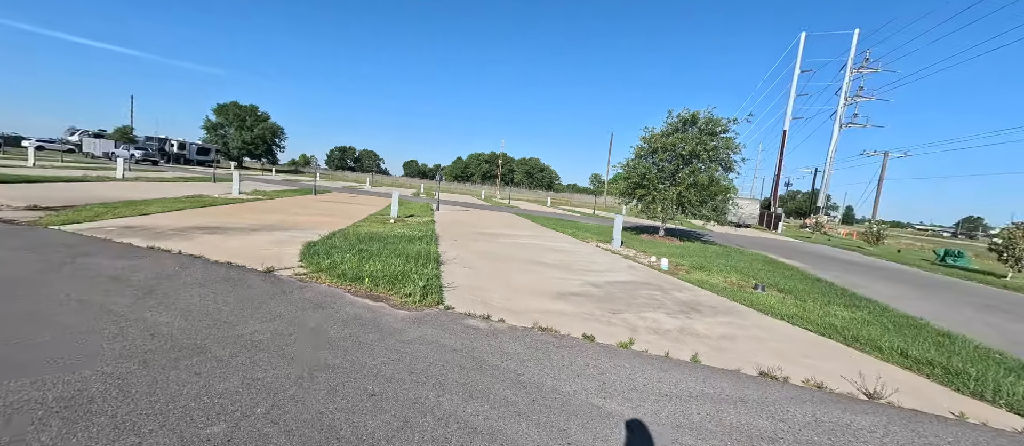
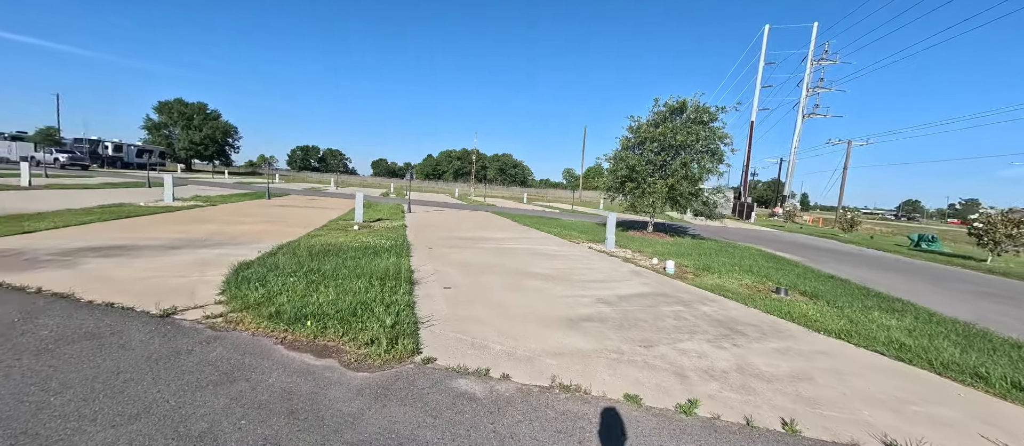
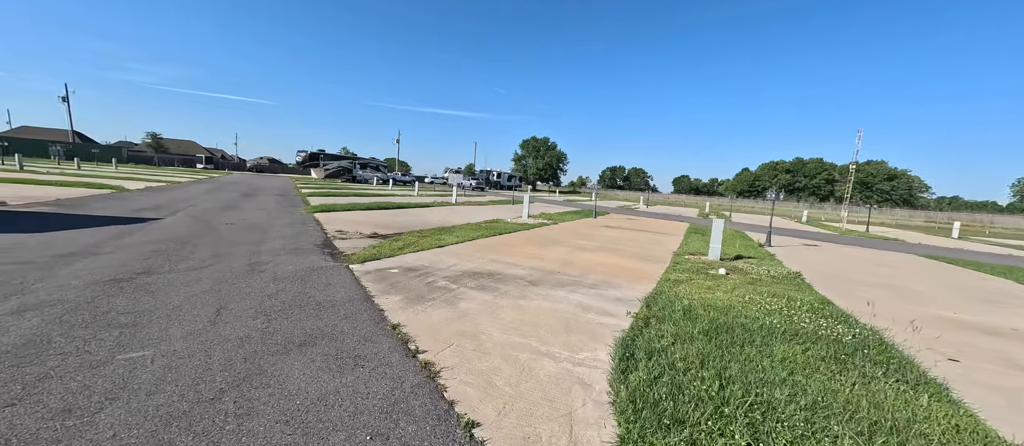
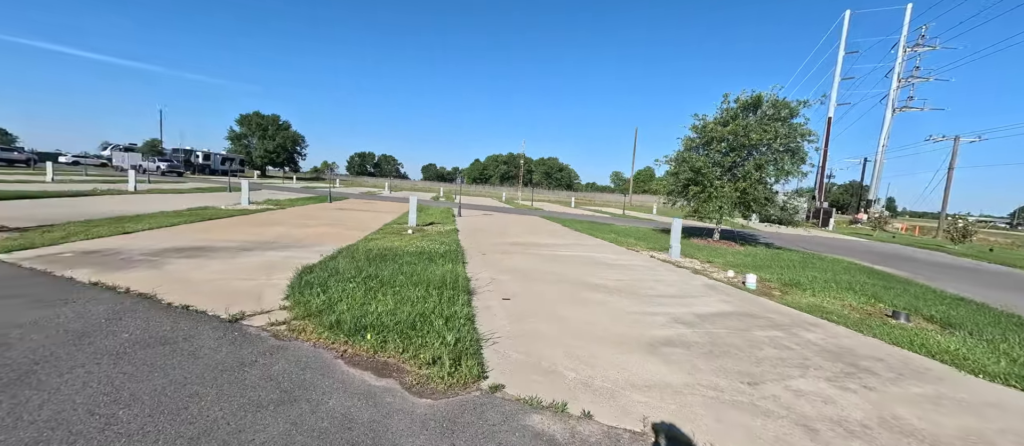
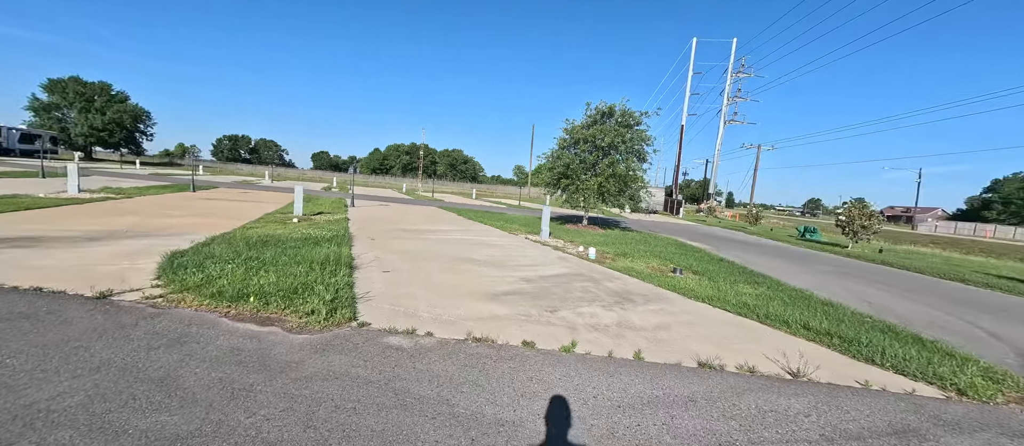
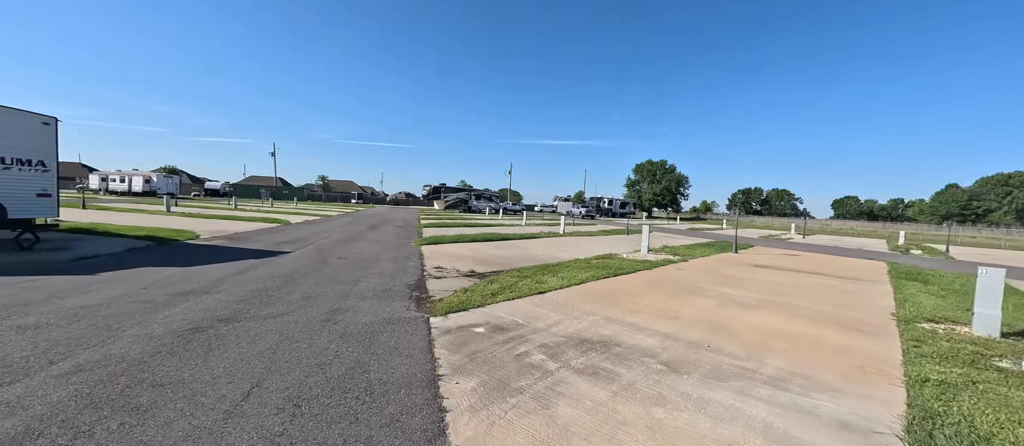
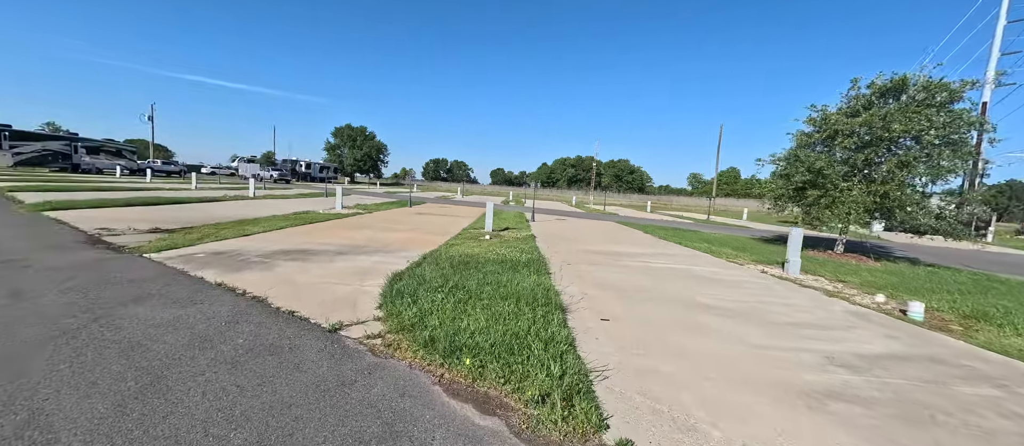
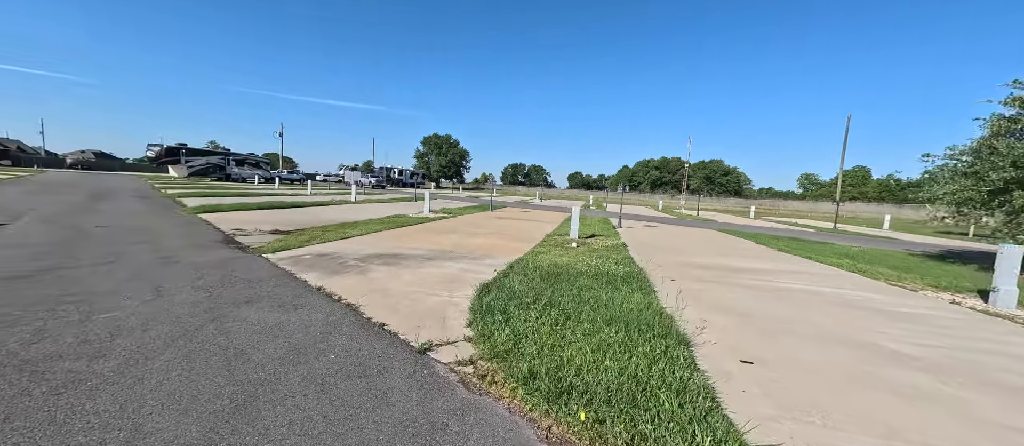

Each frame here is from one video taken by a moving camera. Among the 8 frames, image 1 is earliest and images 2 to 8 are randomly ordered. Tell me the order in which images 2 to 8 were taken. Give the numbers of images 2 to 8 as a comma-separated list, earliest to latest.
5, 2, 4, 7, 8, 3, 6
